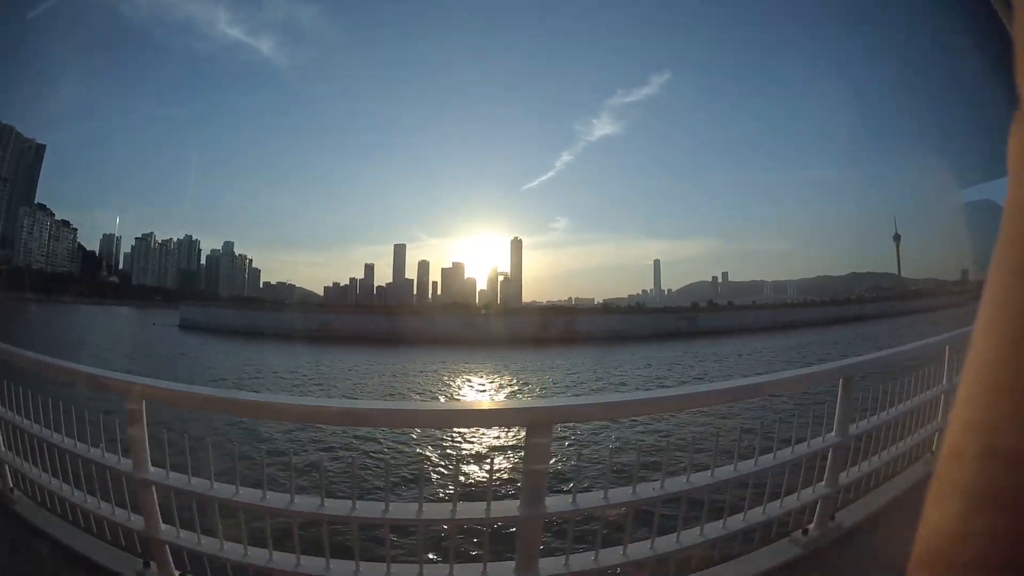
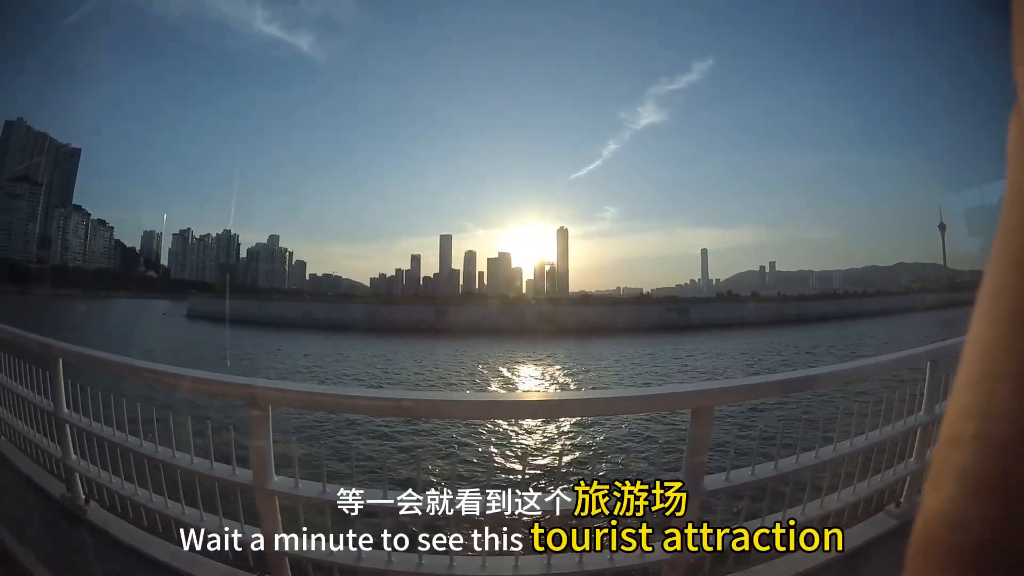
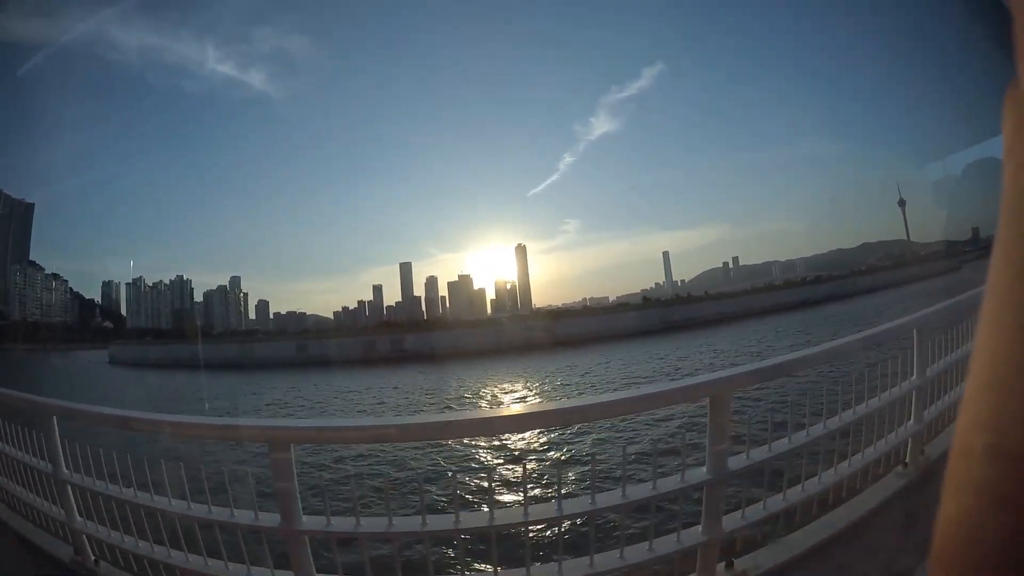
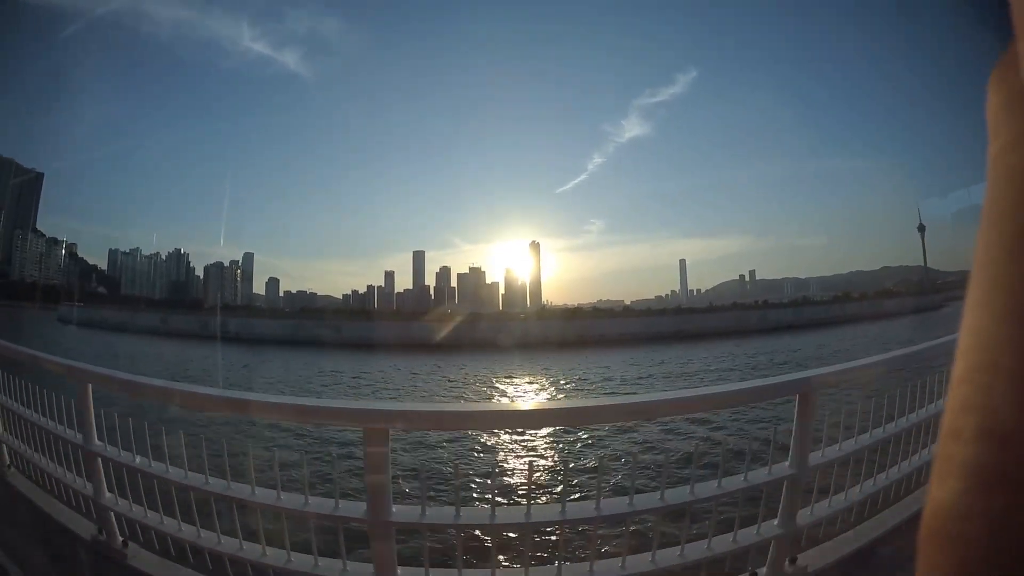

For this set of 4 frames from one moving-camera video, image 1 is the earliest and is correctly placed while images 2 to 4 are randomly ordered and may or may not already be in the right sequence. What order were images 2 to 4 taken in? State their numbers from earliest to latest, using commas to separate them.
2, 3, 4
